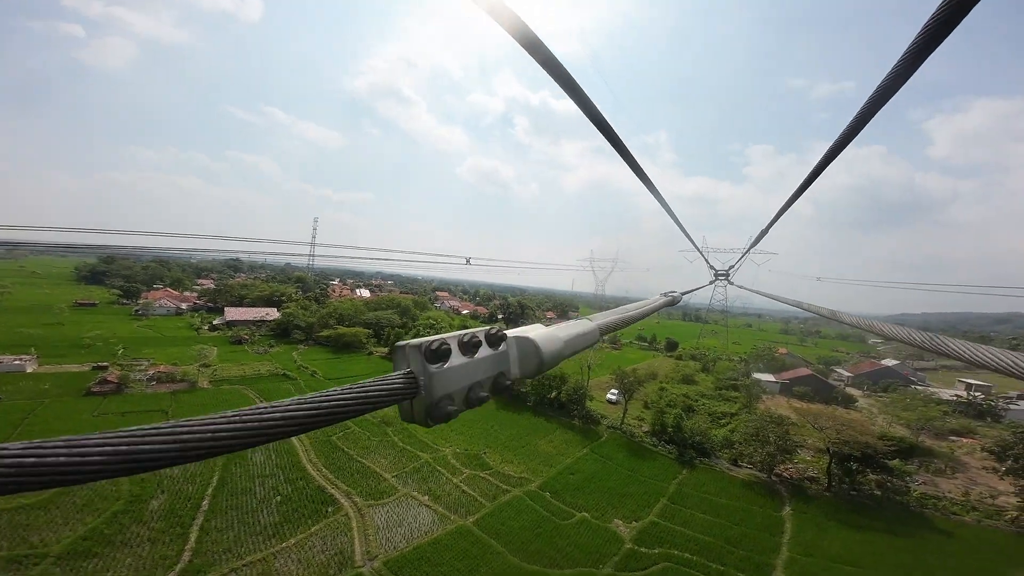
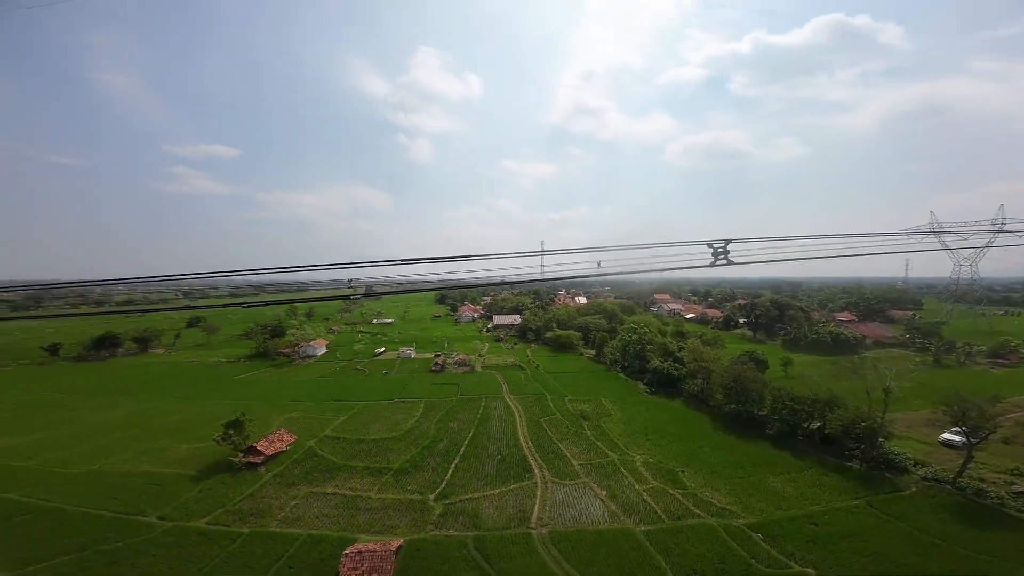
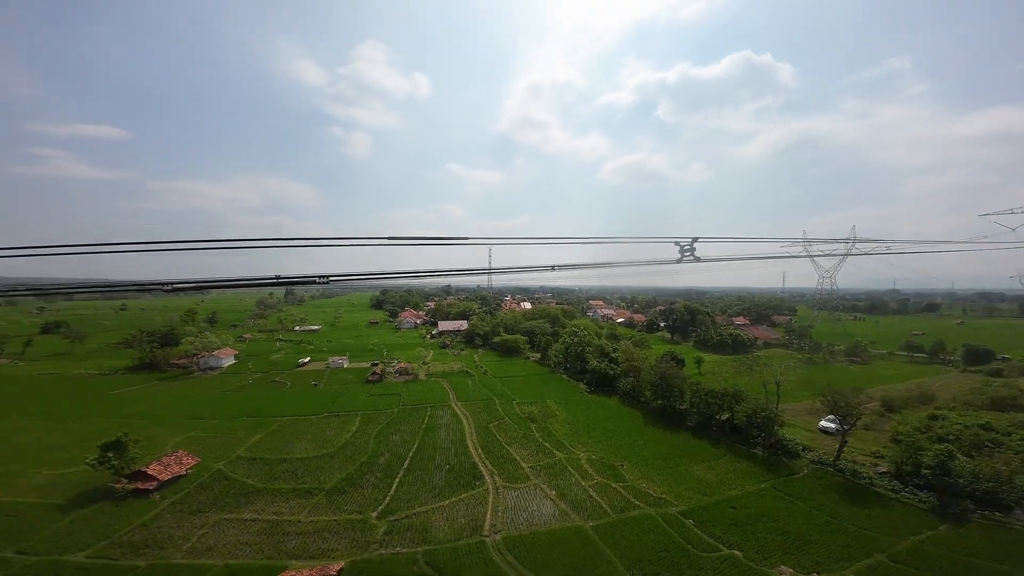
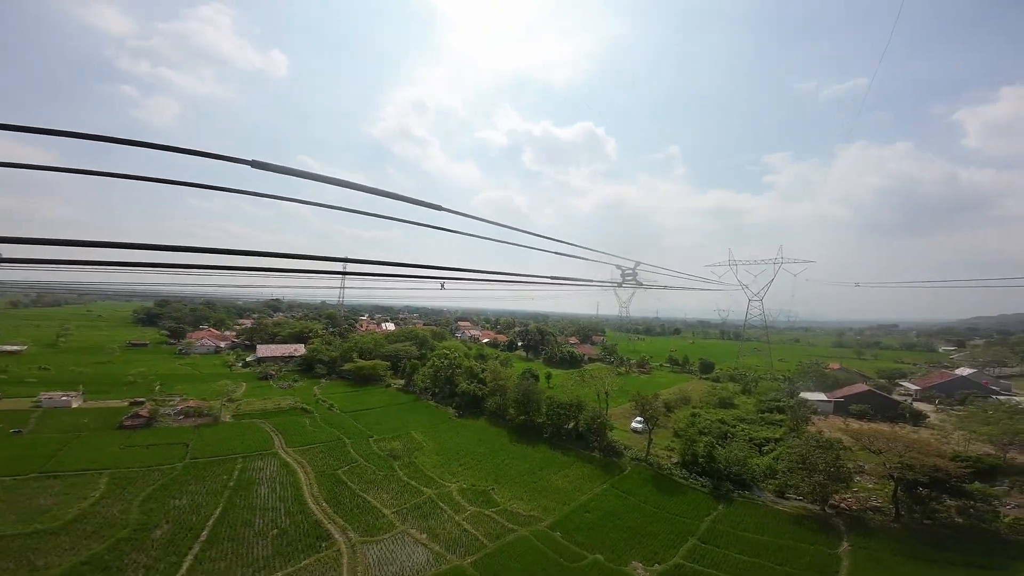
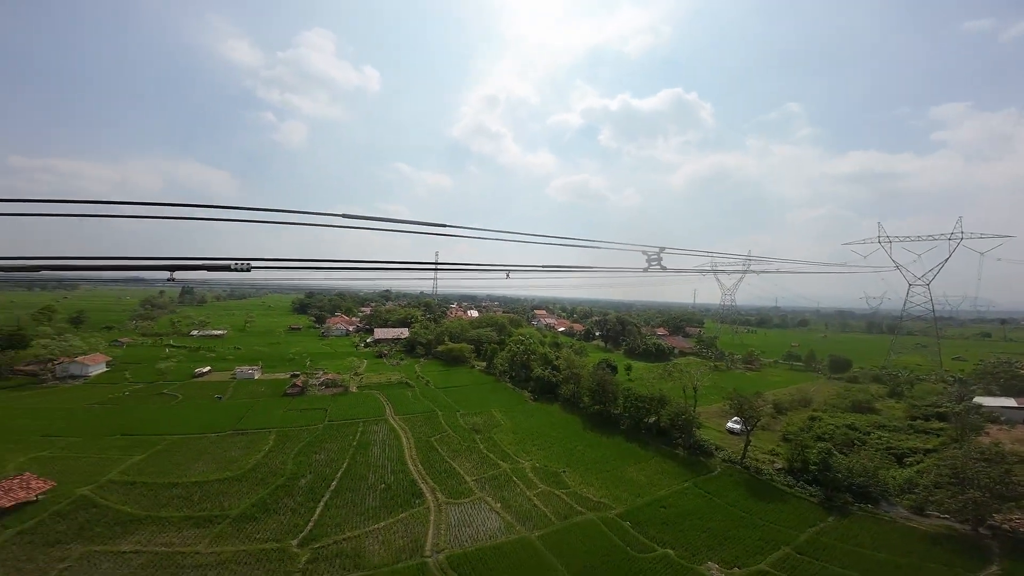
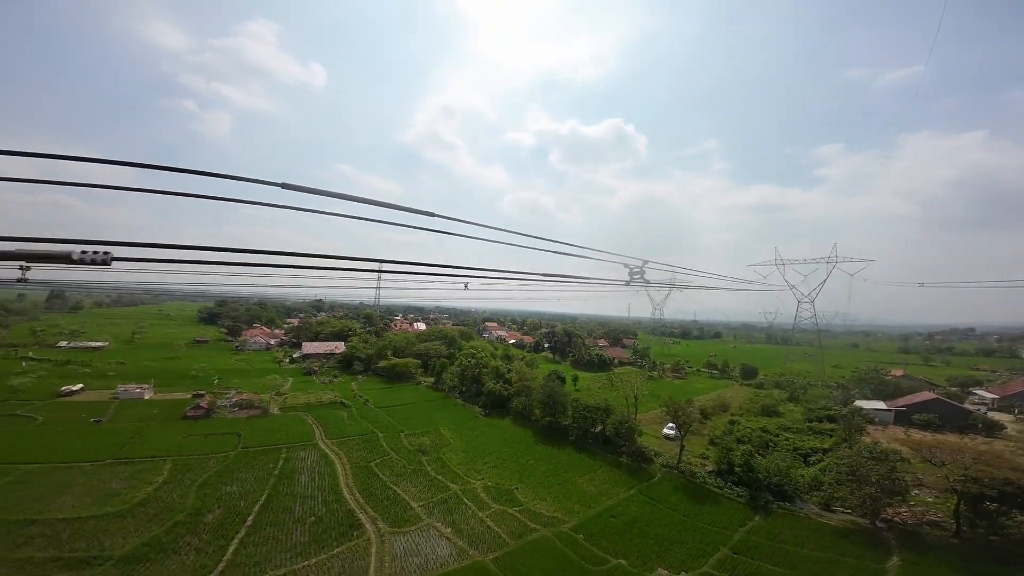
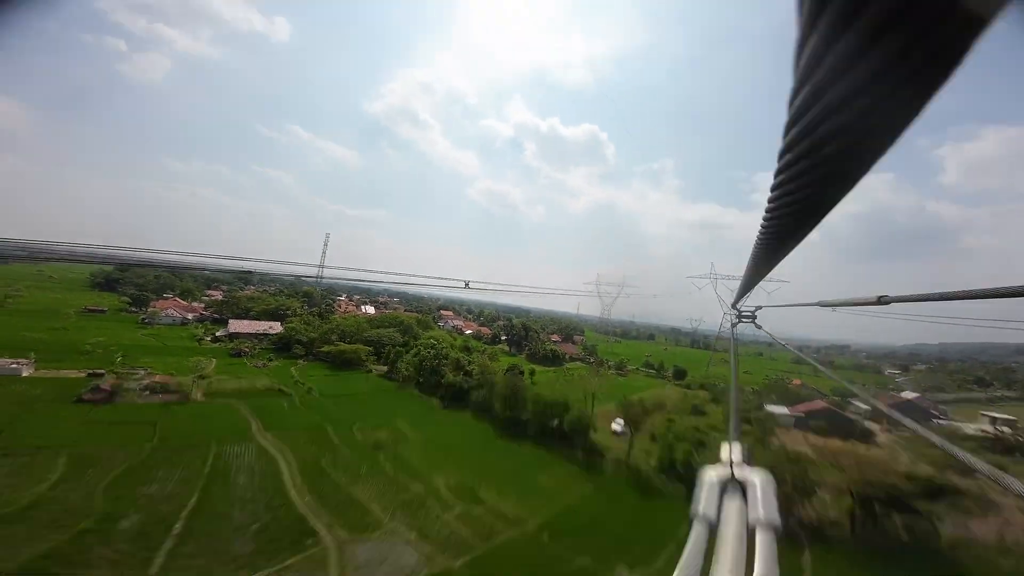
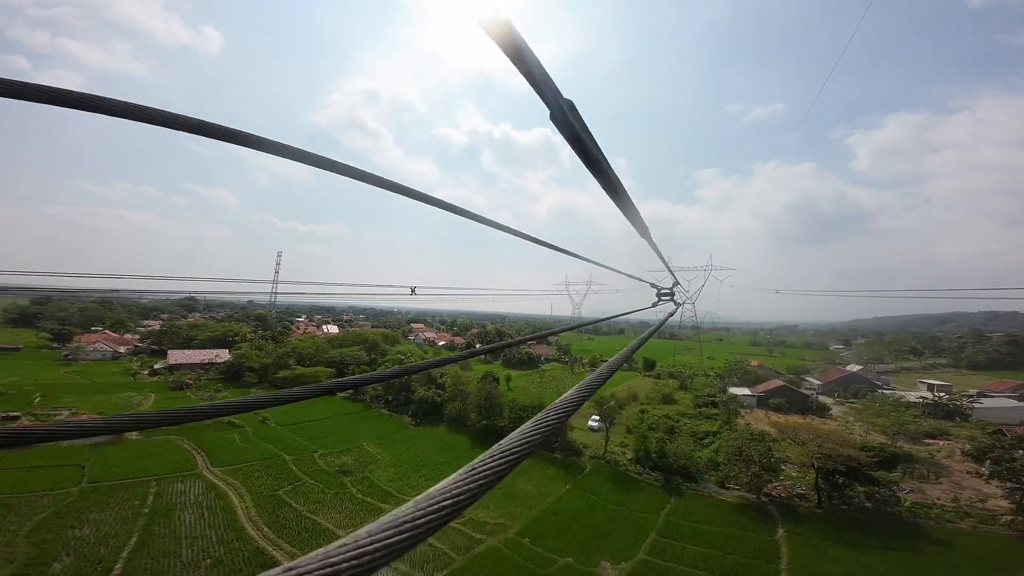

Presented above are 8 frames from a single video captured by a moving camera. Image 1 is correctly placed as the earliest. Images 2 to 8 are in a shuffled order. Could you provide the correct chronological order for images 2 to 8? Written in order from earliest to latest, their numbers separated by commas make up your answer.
7, 8, 4, 6, 5, 3, 2
